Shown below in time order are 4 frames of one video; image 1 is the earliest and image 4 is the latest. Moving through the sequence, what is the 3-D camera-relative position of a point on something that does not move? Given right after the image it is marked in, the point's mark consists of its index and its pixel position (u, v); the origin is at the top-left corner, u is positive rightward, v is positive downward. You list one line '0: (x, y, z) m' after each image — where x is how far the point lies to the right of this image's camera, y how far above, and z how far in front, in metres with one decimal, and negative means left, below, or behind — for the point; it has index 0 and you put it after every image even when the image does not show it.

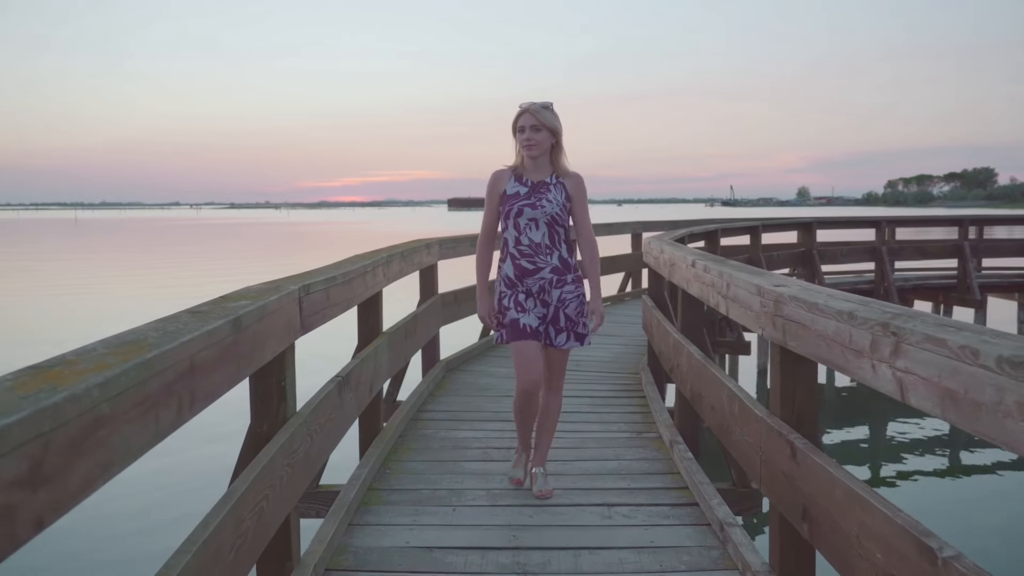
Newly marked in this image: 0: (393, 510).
0: (-0.5, -0.9, +2.9) m
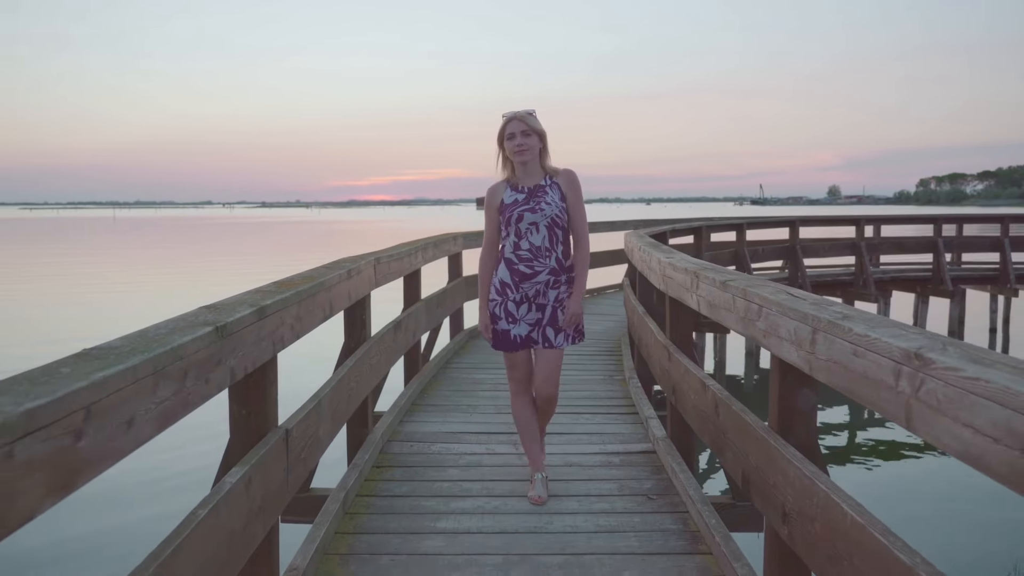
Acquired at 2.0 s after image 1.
0: (-0.5, -0.8, +4.3) m
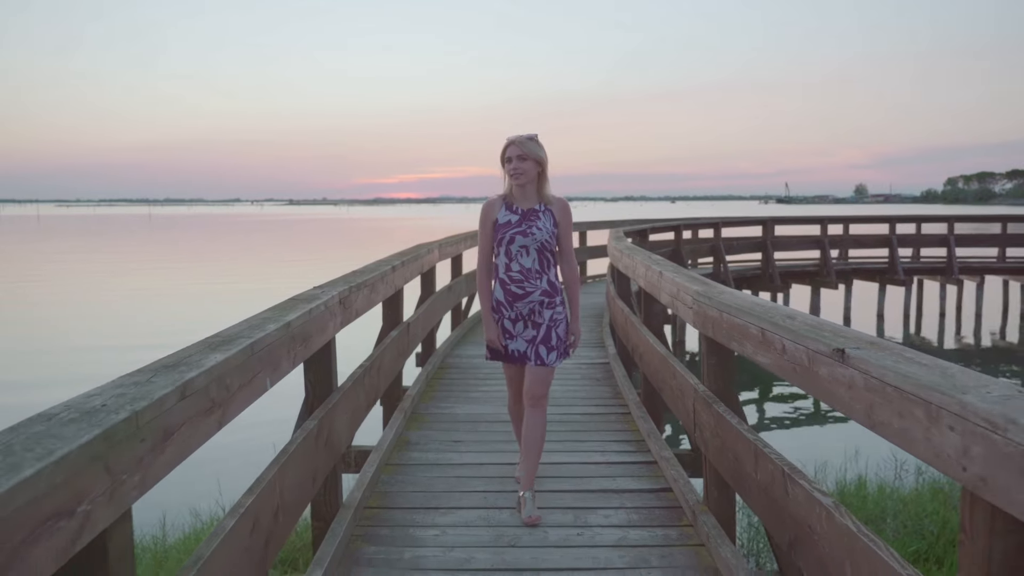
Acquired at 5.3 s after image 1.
0: (-0.4, -0.5, +6.6) m
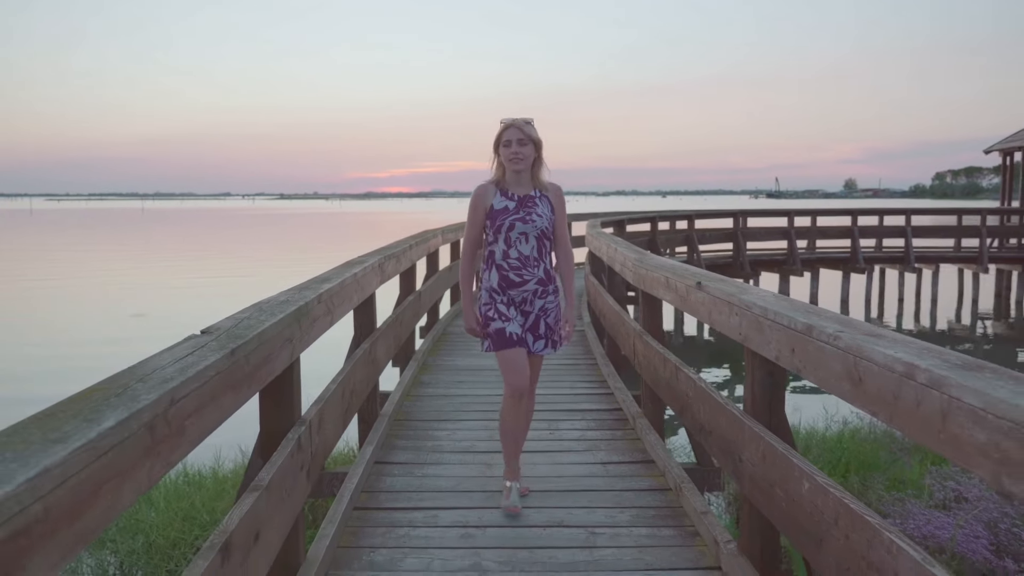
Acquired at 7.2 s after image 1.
0: (-0.5, -0.3, +7.7) m
